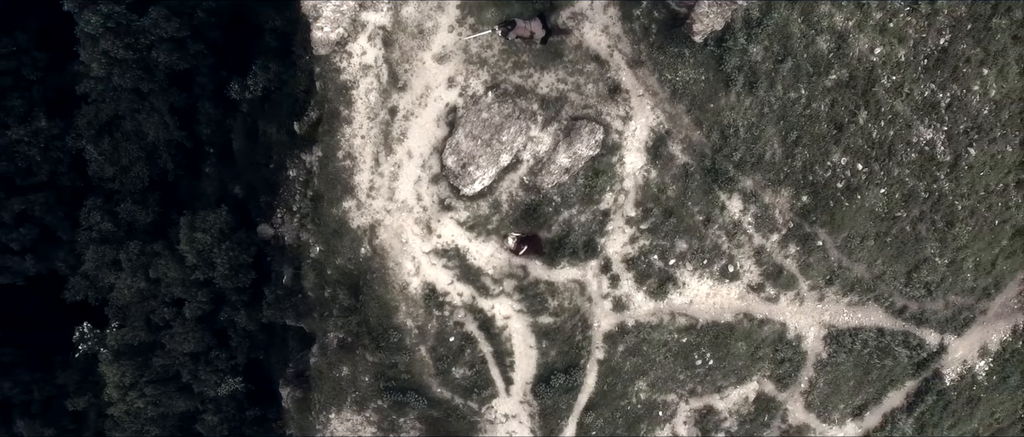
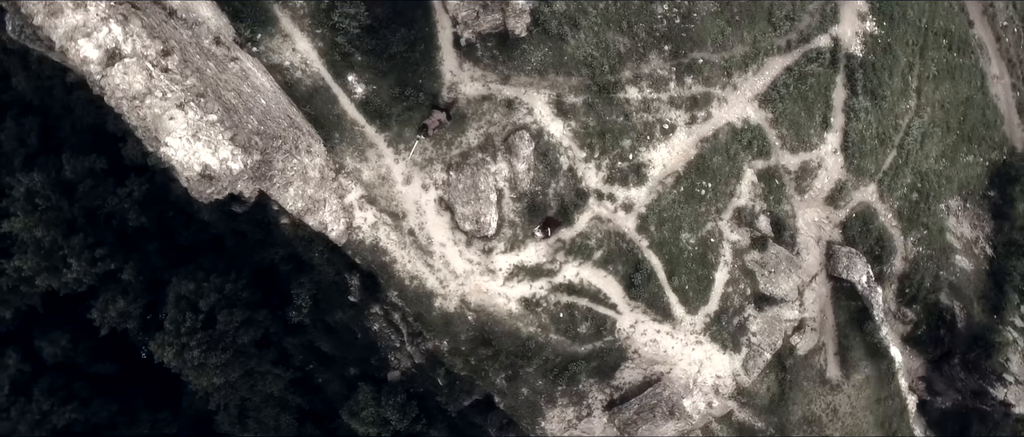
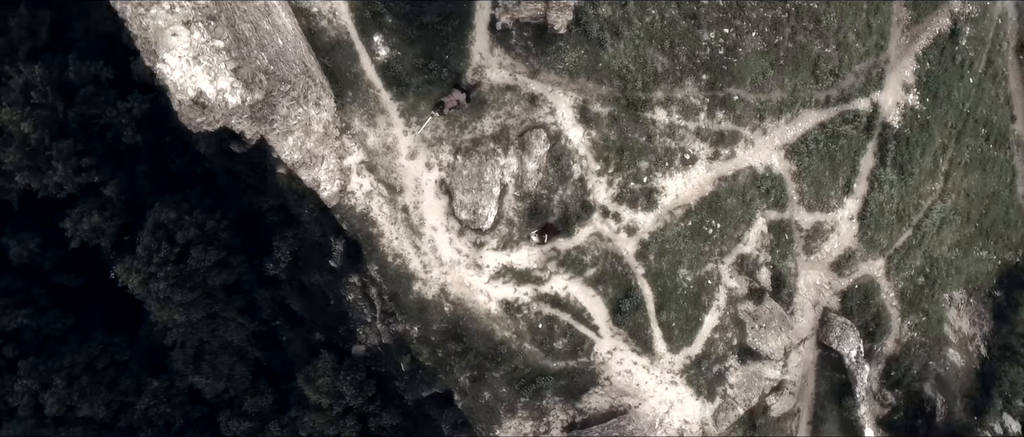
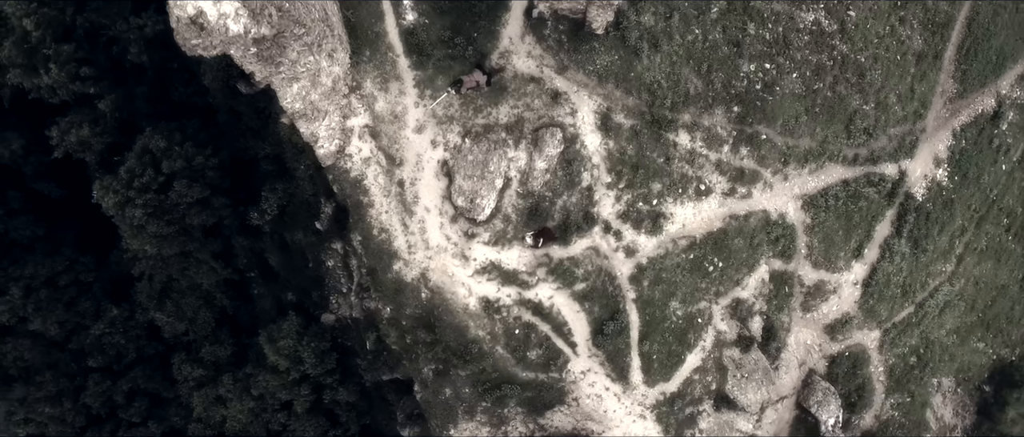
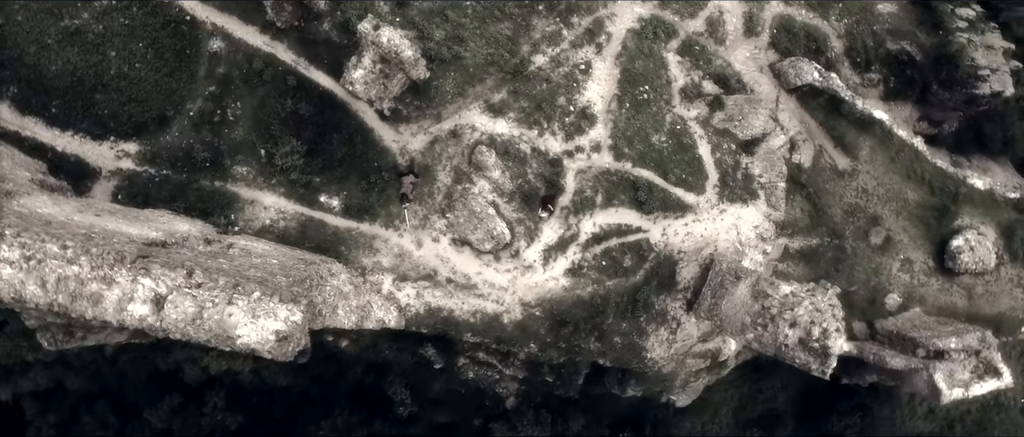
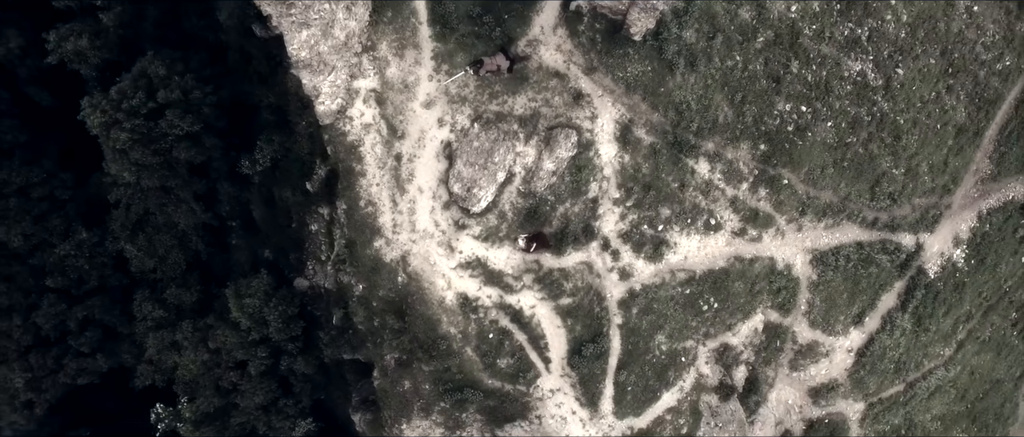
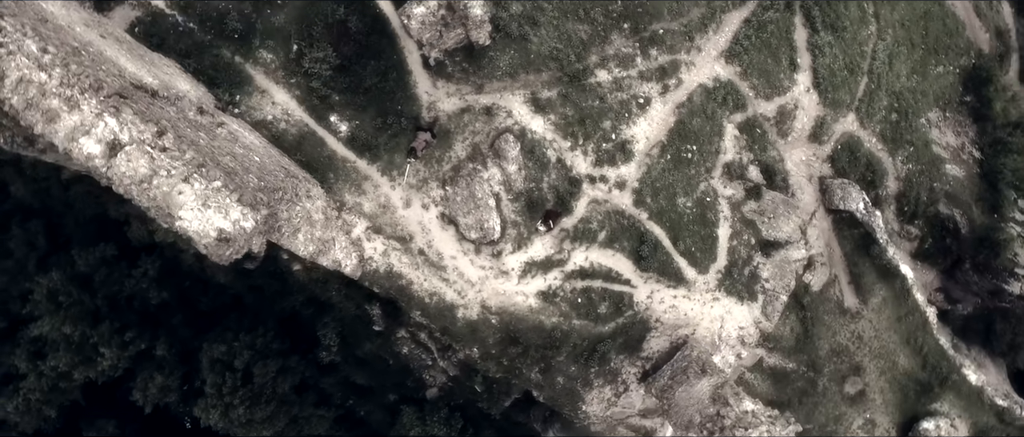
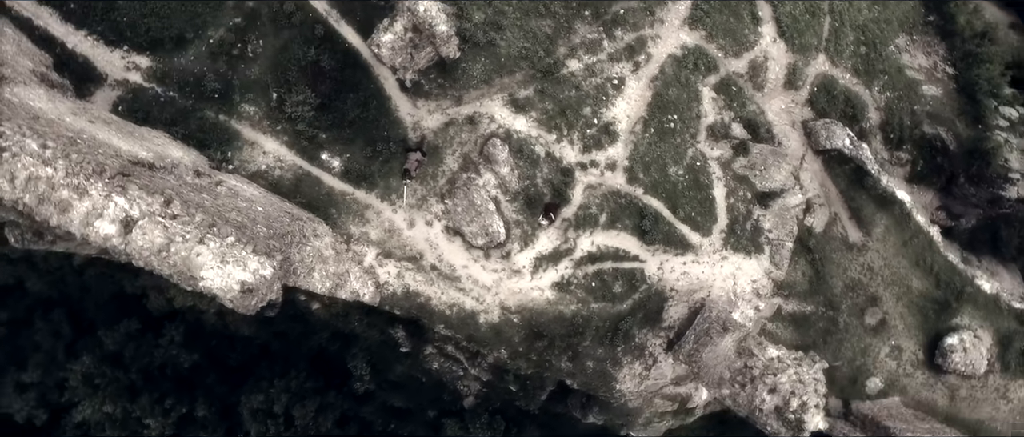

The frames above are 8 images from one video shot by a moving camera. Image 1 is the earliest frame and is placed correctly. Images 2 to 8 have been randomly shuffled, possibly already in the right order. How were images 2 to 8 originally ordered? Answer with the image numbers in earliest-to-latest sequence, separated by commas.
6, 4, 3, 2, 7, 8, 5
